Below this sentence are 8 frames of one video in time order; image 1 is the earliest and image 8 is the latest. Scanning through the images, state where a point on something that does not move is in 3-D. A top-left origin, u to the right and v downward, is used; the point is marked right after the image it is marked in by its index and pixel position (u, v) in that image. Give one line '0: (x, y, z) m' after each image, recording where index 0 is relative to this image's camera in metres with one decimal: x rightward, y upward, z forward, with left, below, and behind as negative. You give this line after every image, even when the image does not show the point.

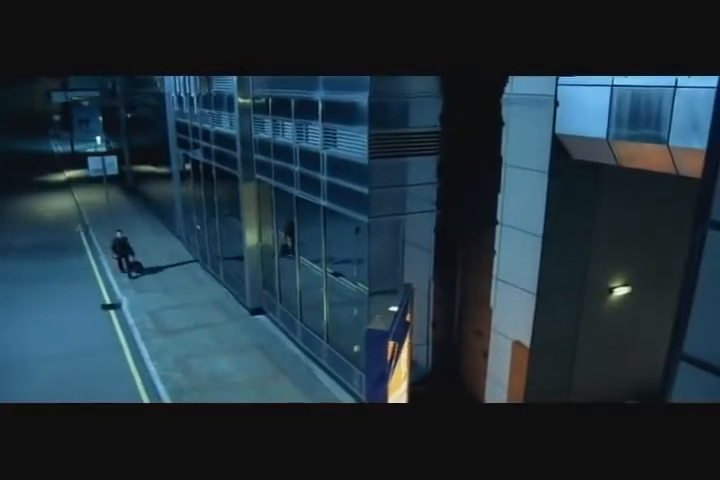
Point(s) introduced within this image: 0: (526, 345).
0: (+2.5, -1.5, +8.6) m
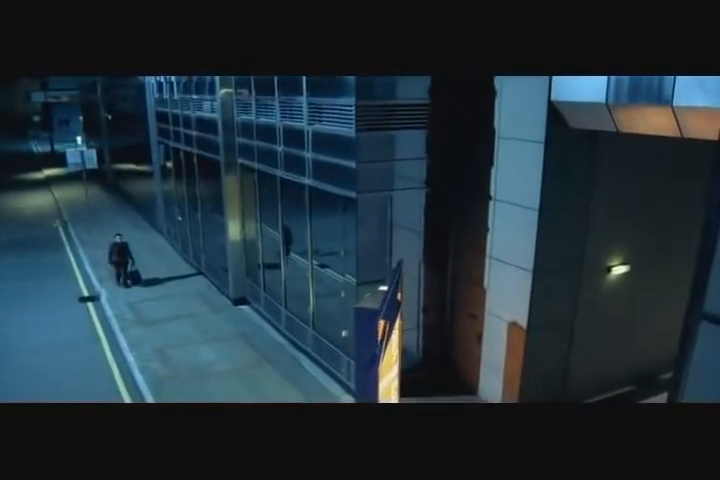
0: (+2.3, -1.2, +8.2) m
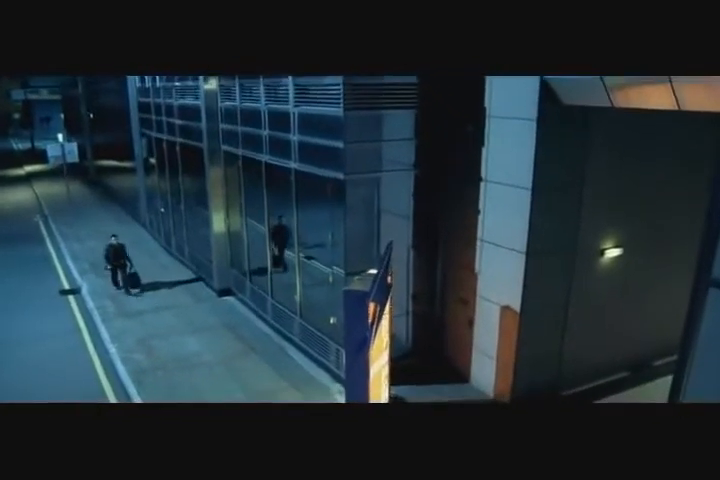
0: (+2.1, -1.0, +8.0) m
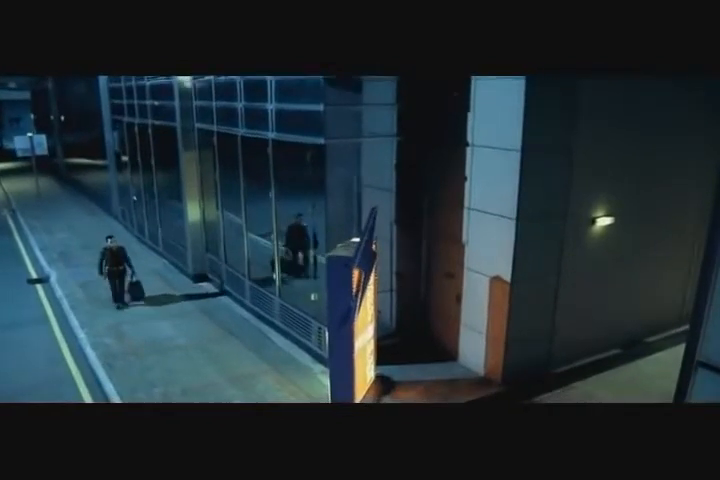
0: (+1.9, -0.5, +7.7) m
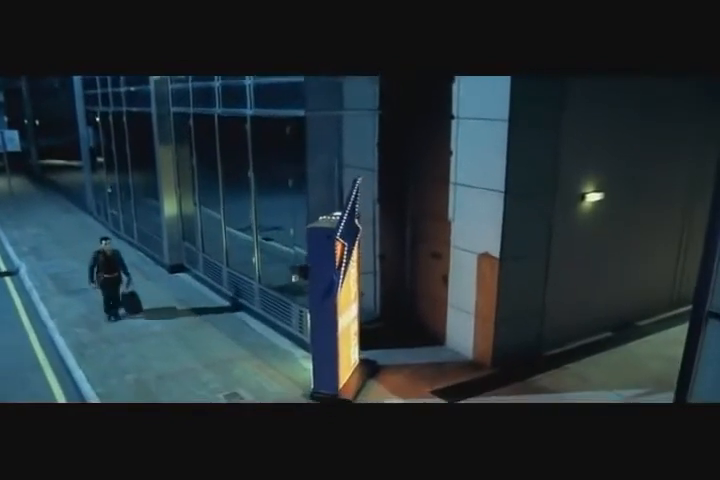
0: (+1.7, -0.2, +7.4) m
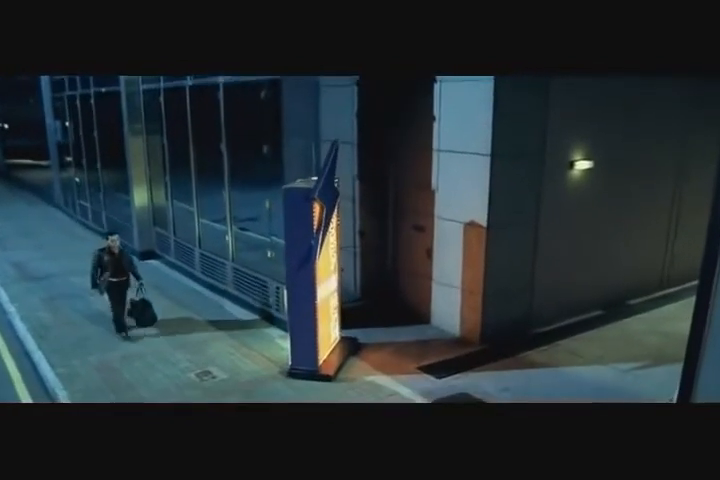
0: (+1.5, +0.2, +7.0) m
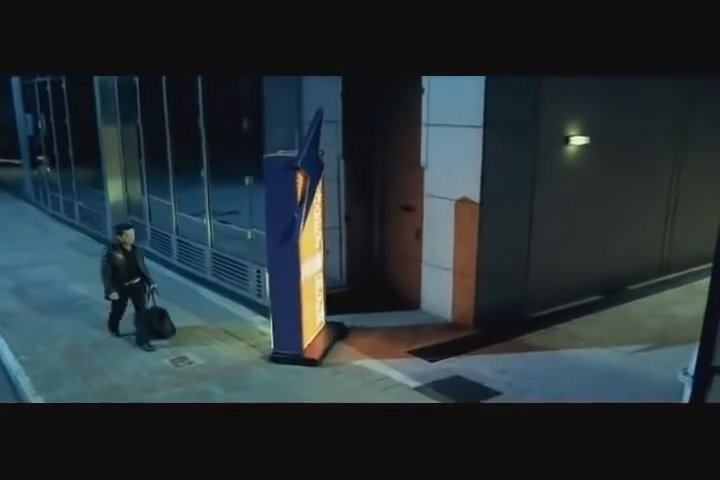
0: (+1.3, +0.4, +6.7) m
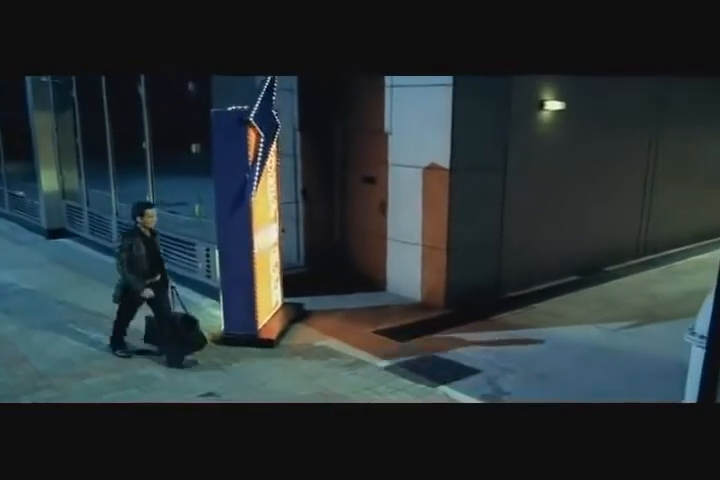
0: (+0.9, +0.7, +6.1) m
